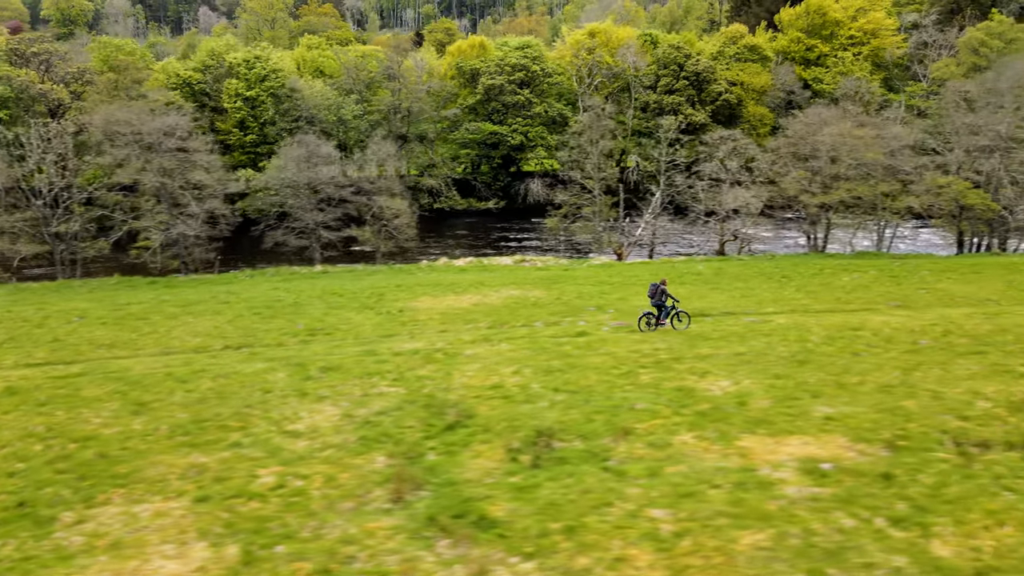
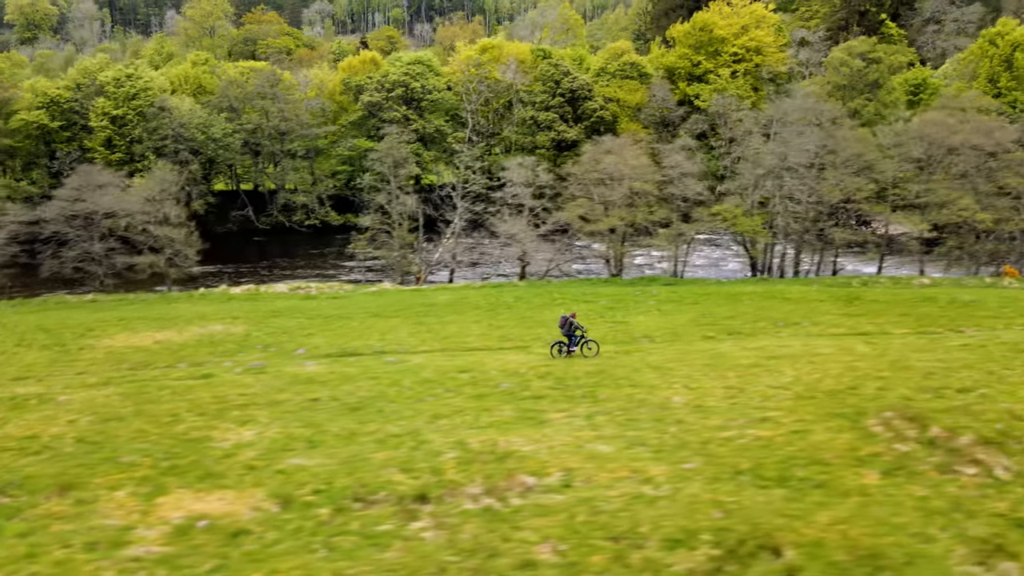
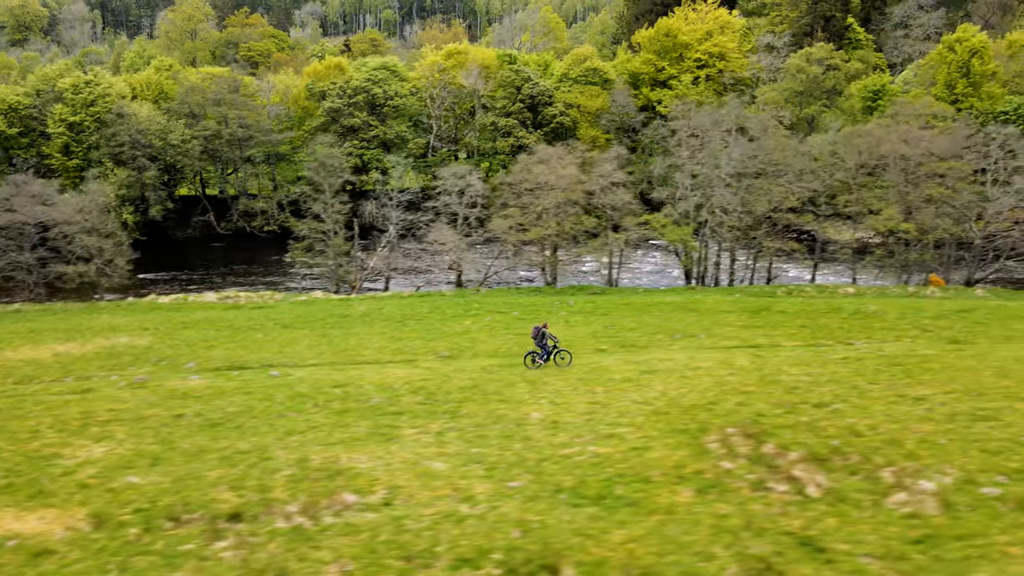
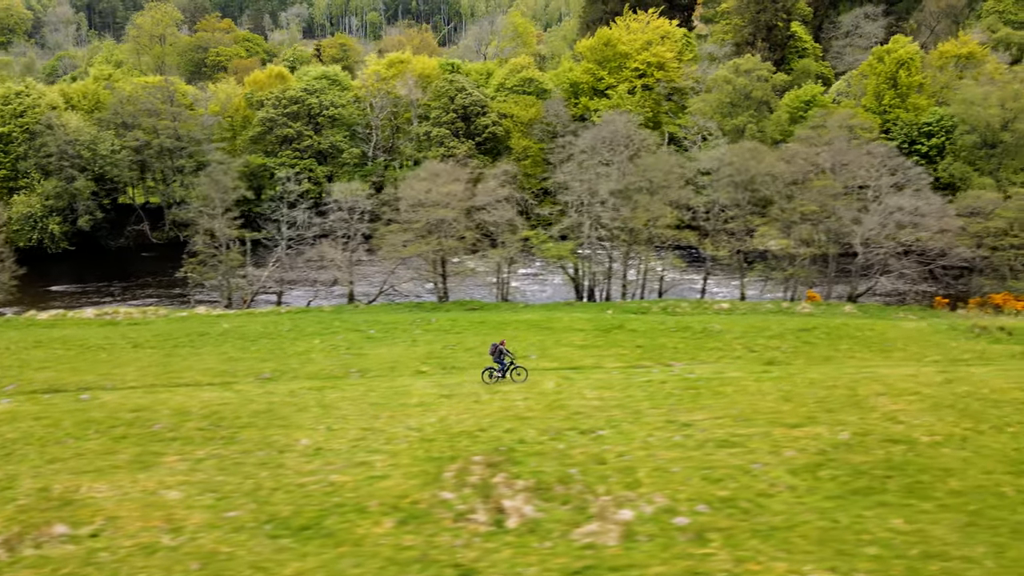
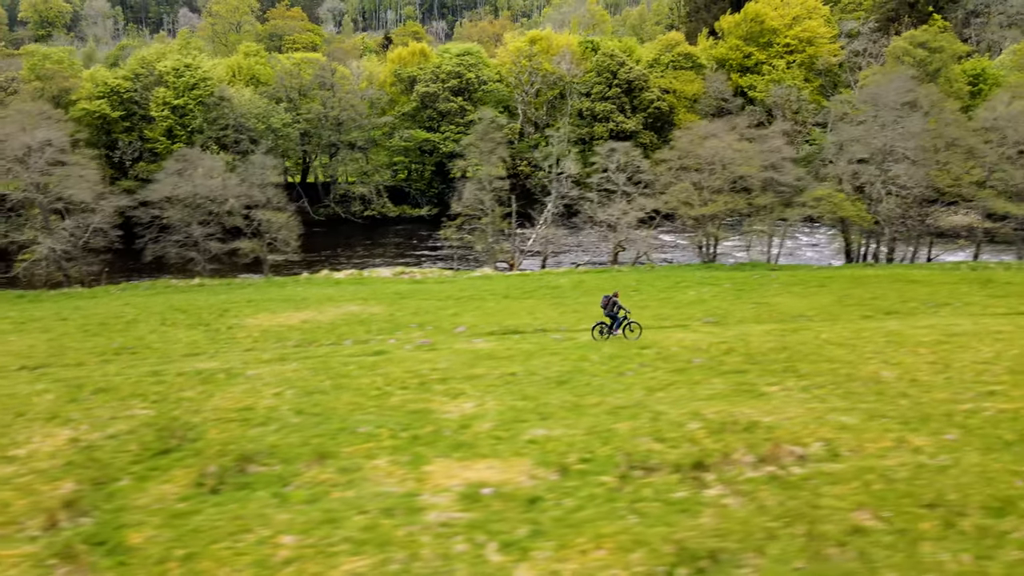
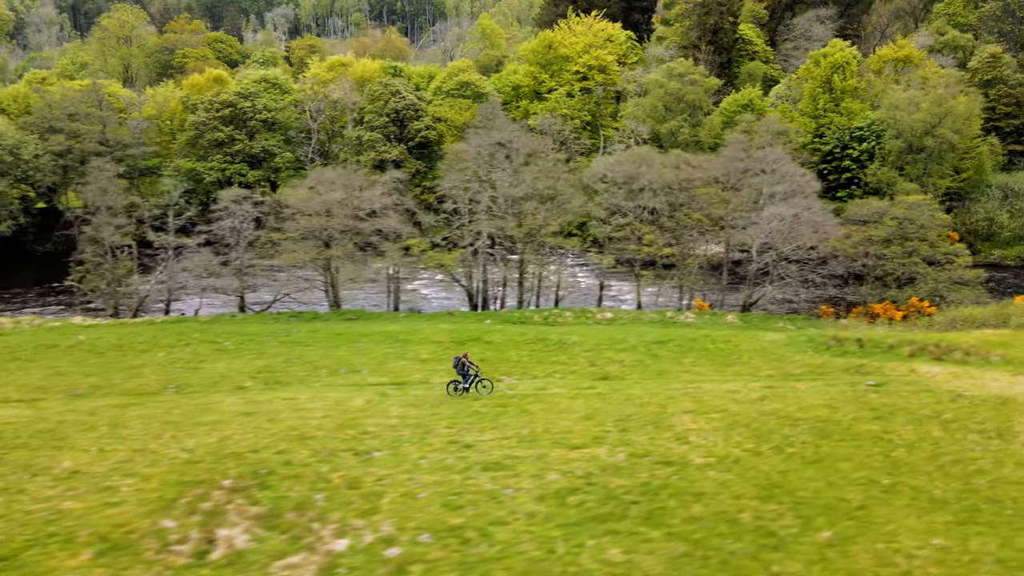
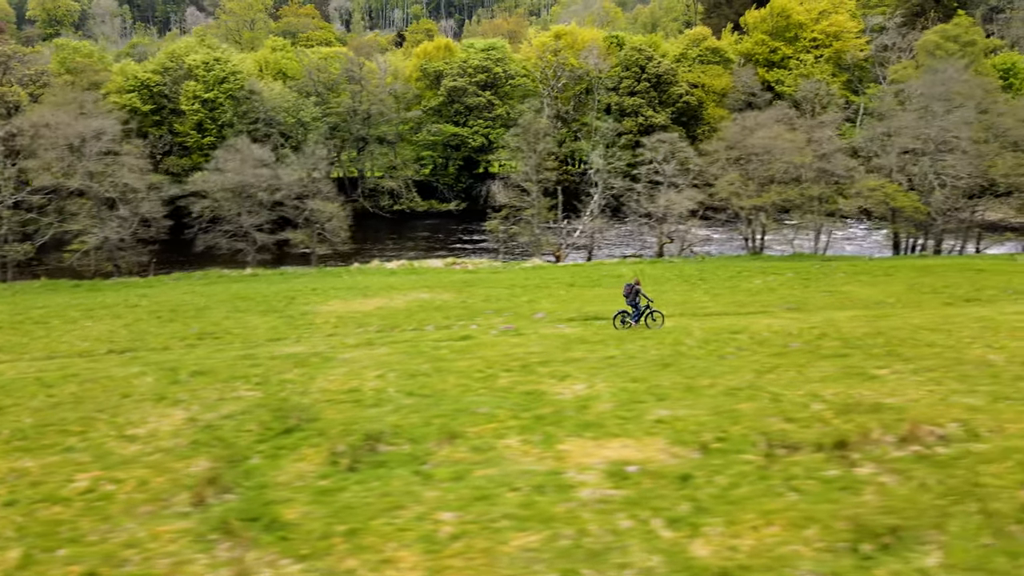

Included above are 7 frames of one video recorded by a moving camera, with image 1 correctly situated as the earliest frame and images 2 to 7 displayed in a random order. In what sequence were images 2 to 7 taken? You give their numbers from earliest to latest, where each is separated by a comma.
7, 5, 2, 3, 4, 6
